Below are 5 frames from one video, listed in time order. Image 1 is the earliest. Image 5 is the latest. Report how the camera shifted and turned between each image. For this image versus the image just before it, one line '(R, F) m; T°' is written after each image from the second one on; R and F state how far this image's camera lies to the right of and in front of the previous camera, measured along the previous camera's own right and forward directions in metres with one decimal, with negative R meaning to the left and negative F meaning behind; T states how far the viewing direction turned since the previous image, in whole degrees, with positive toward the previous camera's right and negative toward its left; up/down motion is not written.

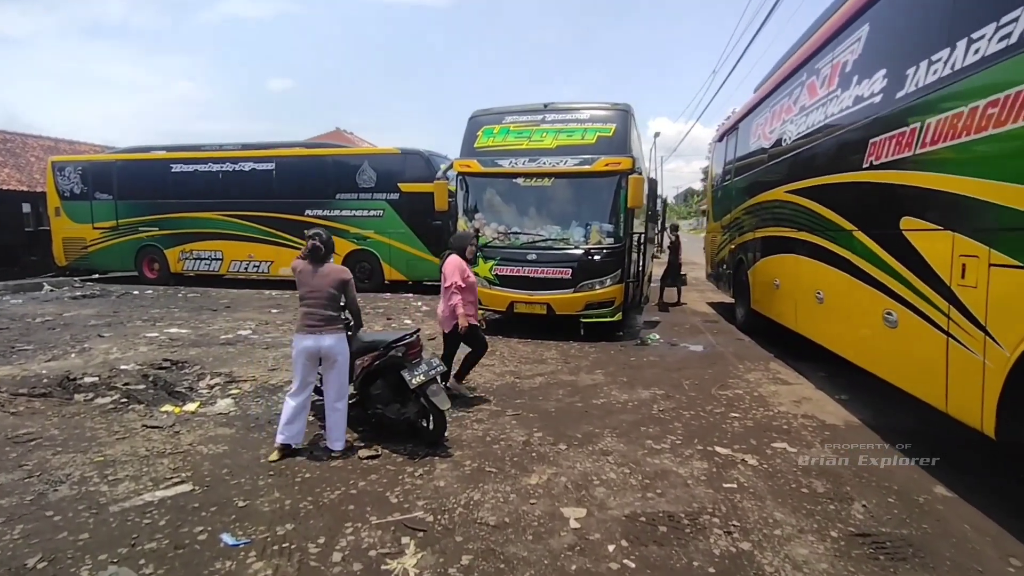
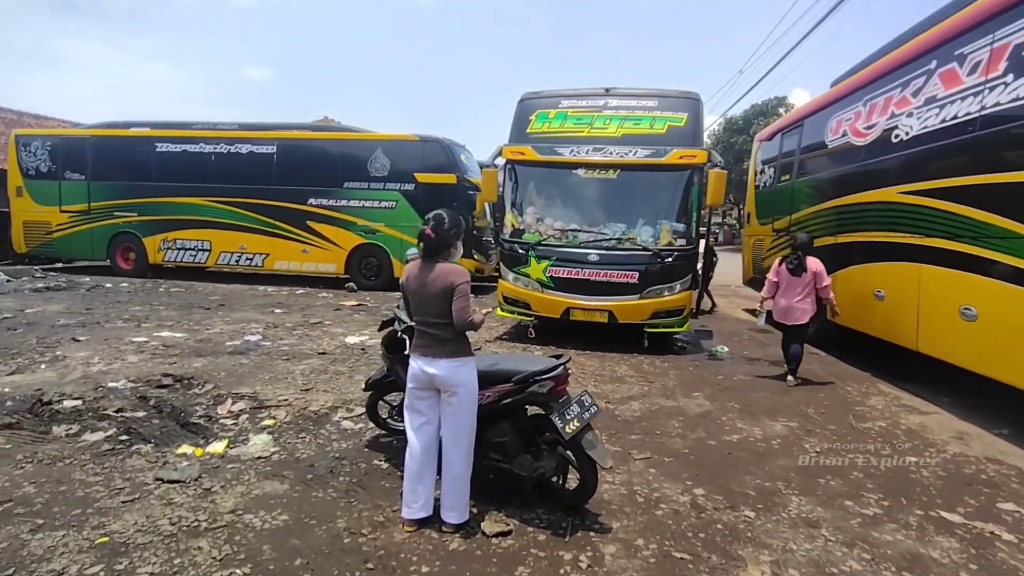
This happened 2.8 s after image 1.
(-1.7, +1.2) m; +3°
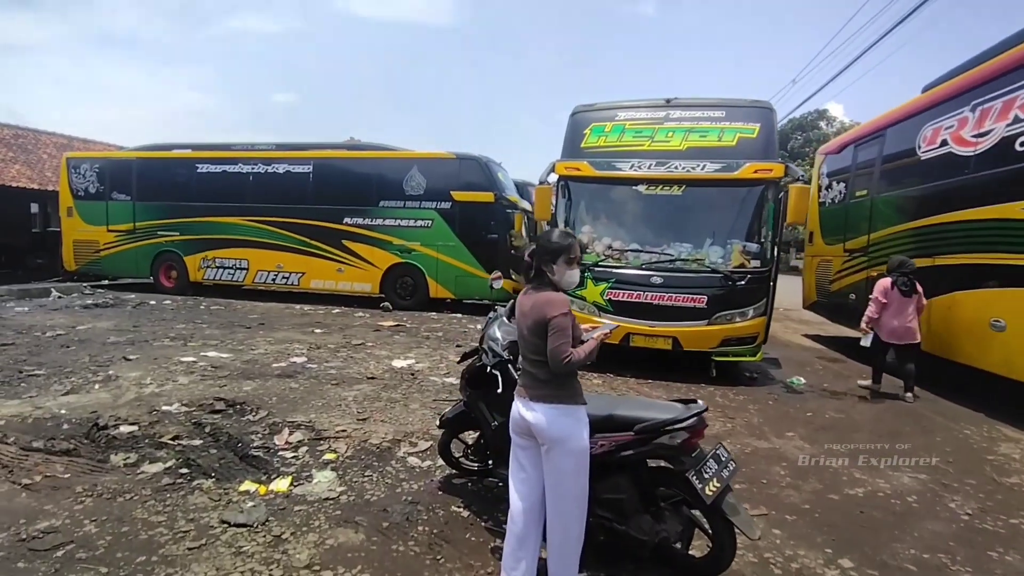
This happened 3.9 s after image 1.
(-0.8, +0.4) m; -3°
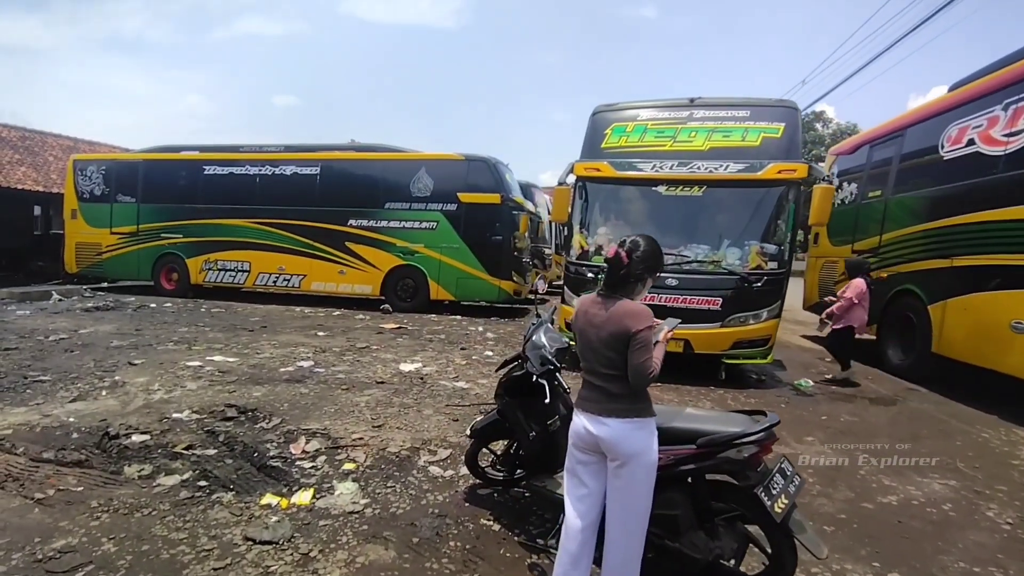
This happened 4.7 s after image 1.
(-0.3, +0.1) m; 0°
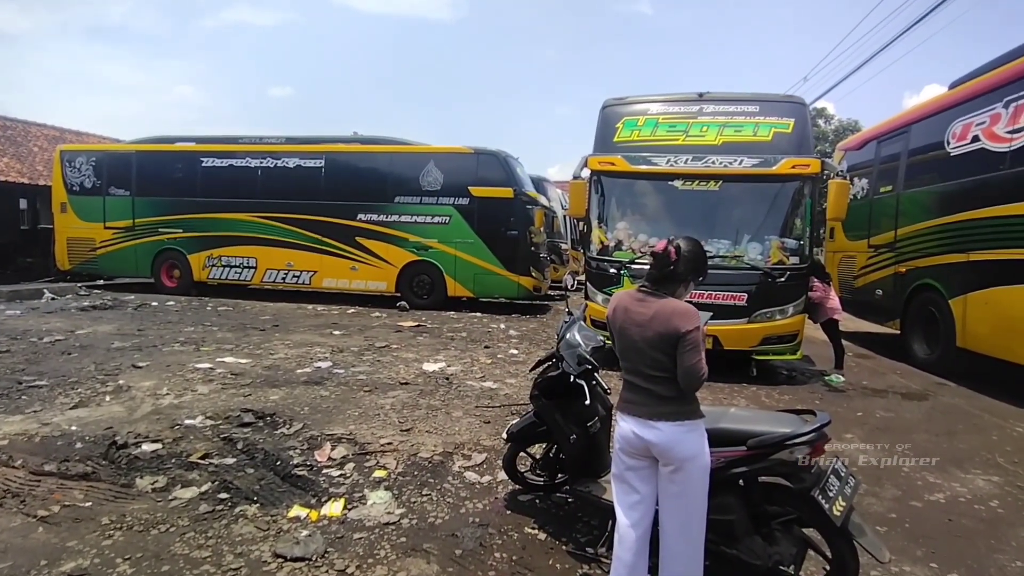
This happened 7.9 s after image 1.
(-0.4, +0.2) m; 0°
